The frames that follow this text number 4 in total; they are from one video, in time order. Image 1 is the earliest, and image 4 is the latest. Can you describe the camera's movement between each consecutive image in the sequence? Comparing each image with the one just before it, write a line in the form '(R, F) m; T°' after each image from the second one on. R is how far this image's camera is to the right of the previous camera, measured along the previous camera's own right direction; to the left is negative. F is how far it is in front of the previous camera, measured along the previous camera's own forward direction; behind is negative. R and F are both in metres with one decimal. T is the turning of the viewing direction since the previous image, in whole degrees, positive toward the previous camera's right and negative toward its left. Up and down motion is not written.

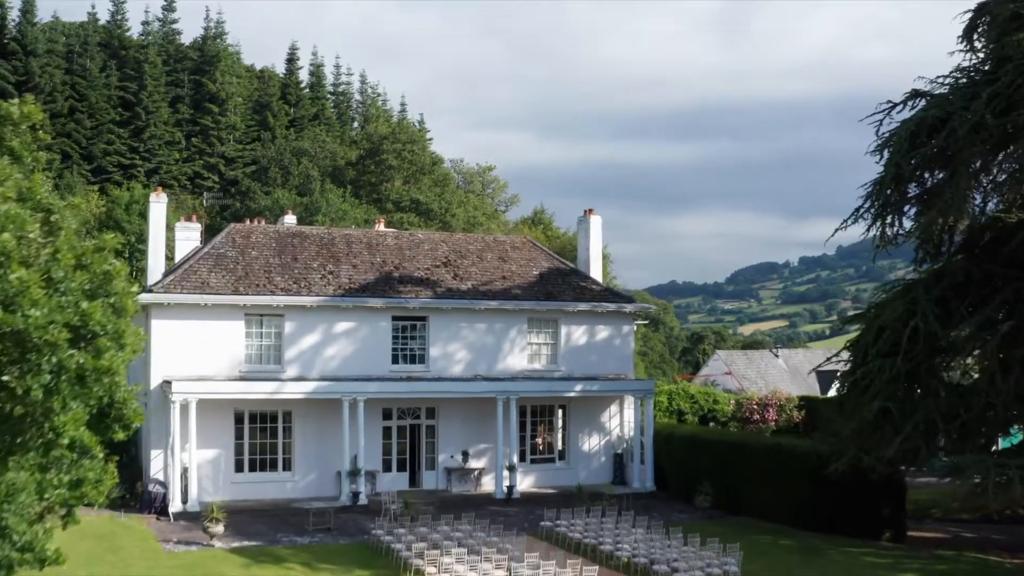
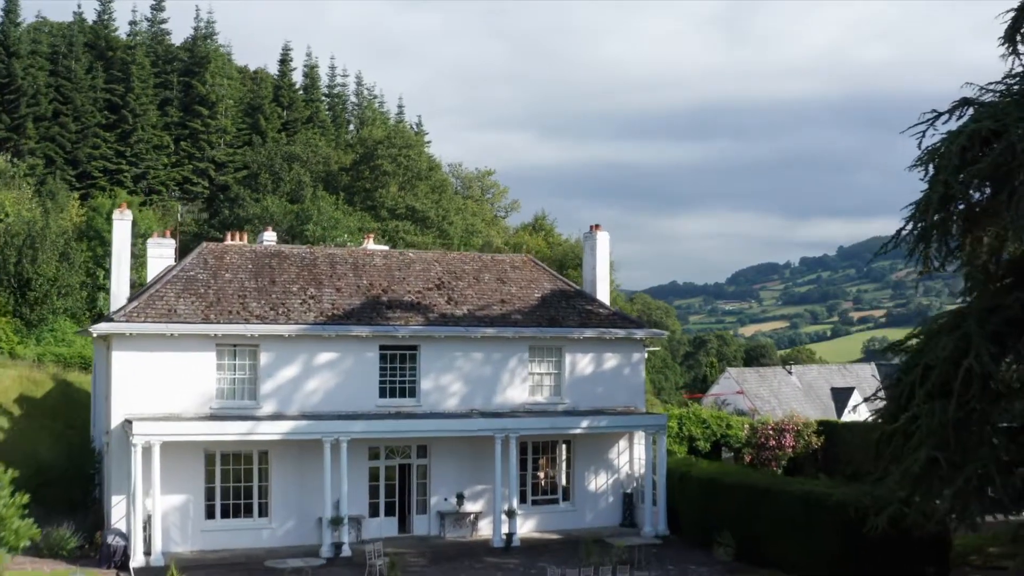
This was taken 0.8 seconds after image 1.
(0.0, +2.4) m; 0°
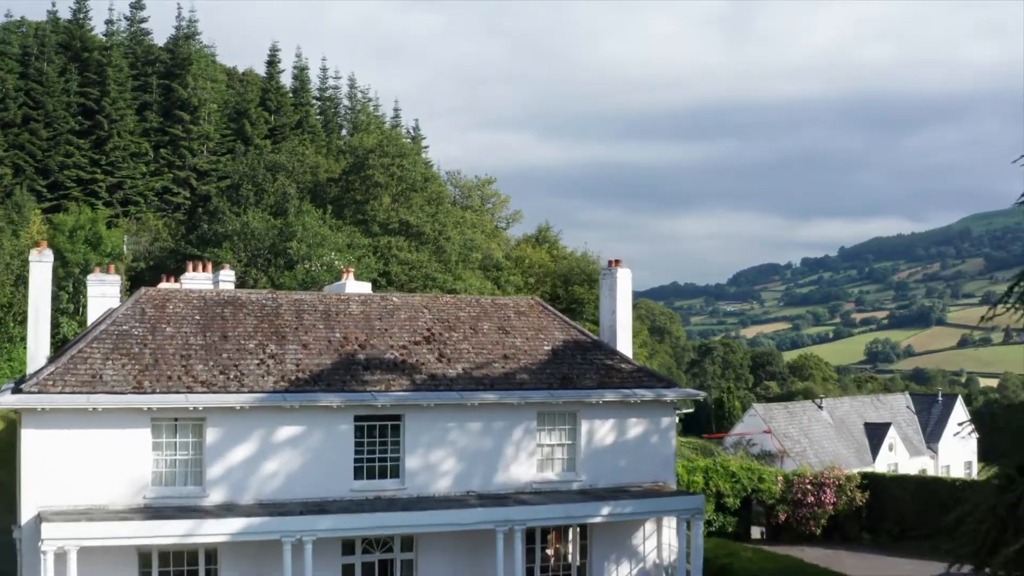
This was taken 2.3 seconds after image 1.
(-0.1, +4.4) m; 0°
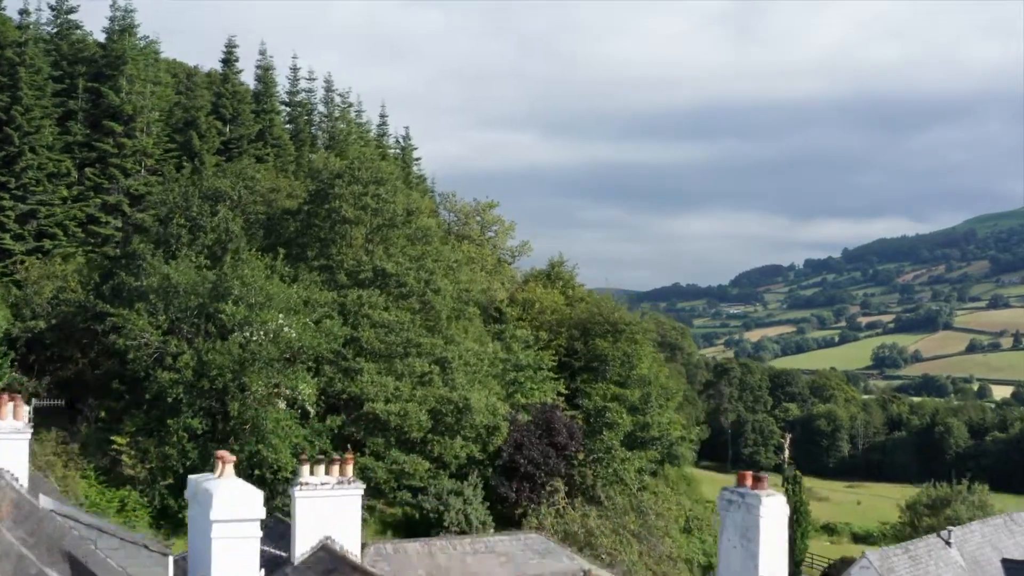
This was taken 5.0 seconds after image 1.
(-0.3, +12.1) m; 0°
